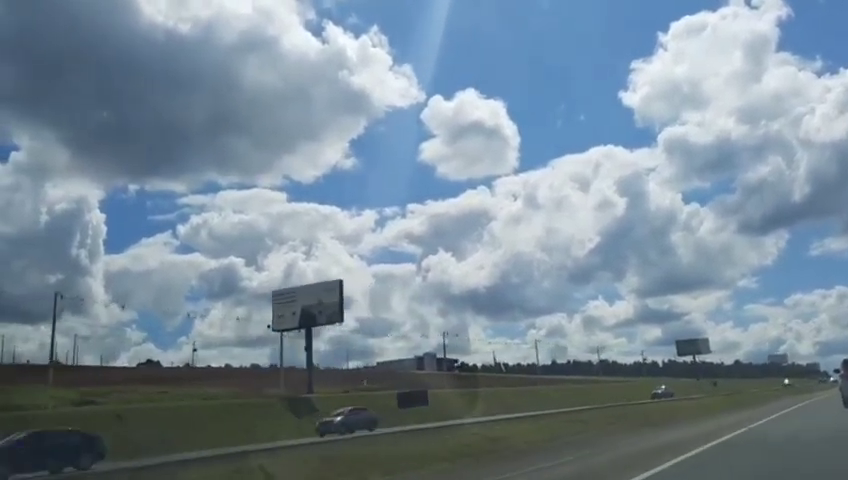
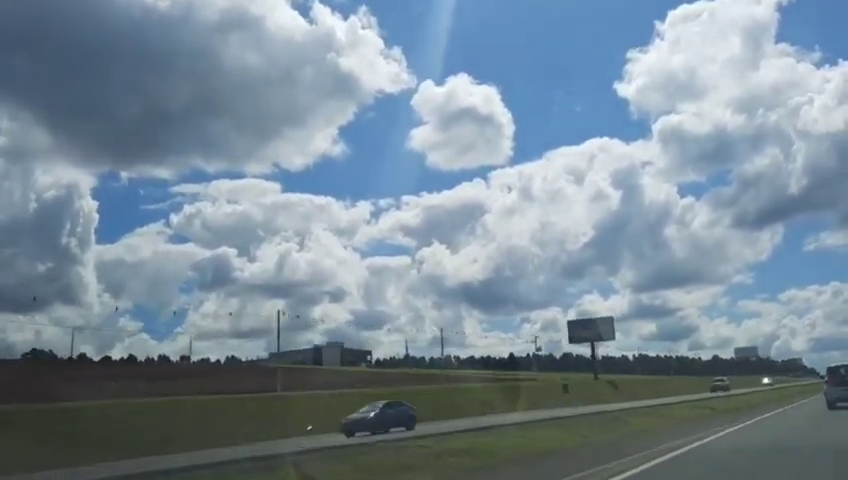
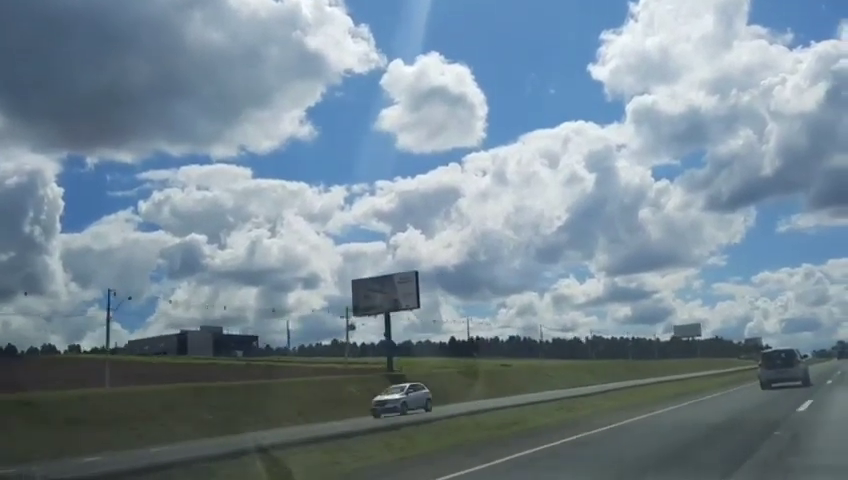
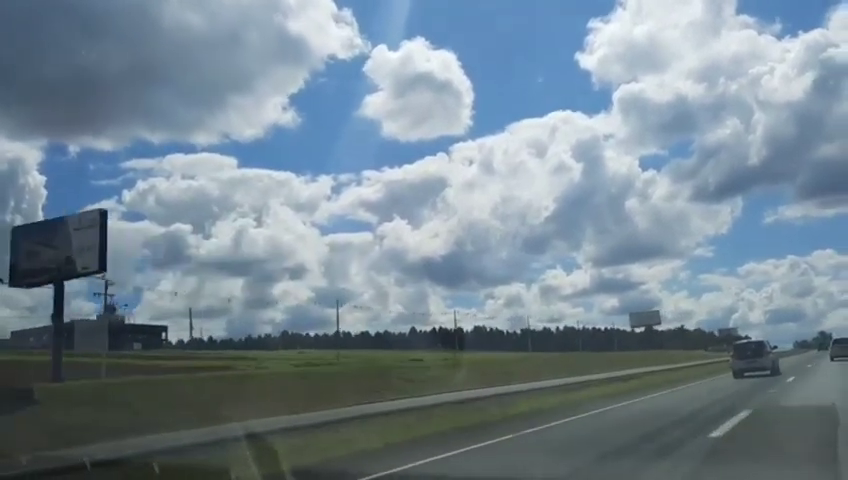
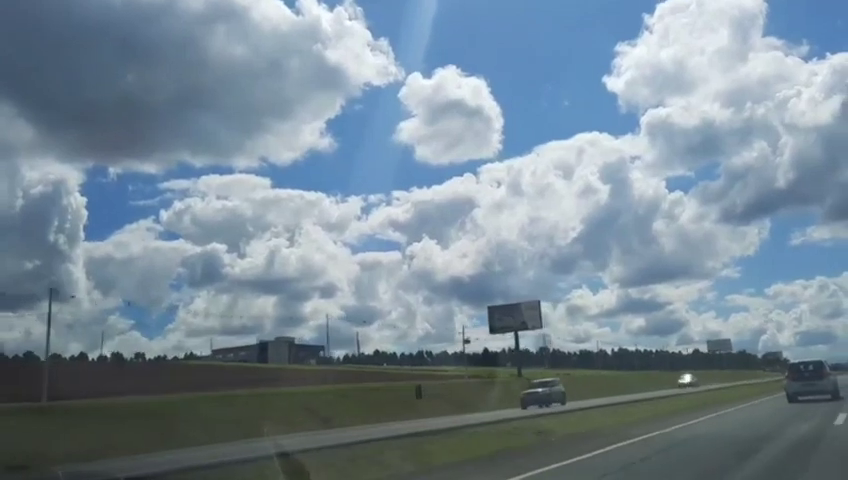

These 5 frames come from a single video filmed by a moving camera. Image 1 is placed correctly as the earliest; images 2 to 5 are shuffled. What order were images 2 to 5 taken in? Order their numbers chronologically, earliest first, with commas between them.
2, 5, 3, 4
